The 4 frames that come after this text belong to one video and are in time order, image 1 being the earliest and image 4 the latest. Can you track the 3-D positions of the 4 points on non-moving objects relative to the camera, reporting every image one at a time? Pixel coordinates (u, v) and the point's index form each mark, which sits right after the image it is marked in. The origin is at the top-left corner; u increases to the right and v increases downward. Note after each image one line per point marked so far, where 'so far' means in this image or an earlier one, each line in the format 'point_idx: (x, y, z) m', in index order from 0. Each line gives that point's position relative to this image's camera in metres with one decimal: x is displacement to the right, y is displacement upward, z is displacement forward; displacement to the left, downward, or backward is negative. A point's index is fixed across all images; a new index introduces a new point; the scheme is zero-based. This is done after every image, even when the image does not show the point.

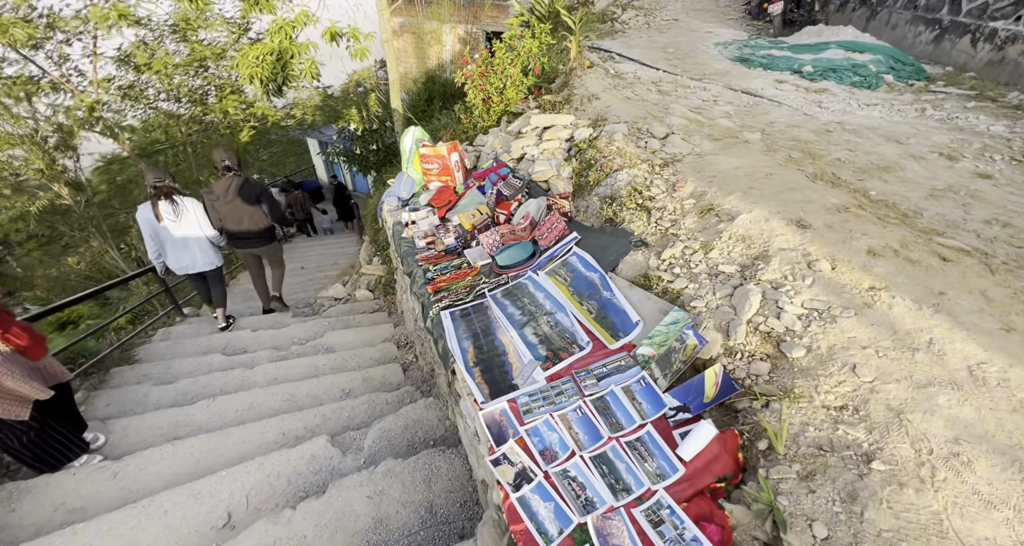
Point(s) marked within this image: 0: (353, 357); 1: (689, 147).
0: (-1.6, -0.9, +4.4) m
1: (+1.5, +1.0, +3.7) m
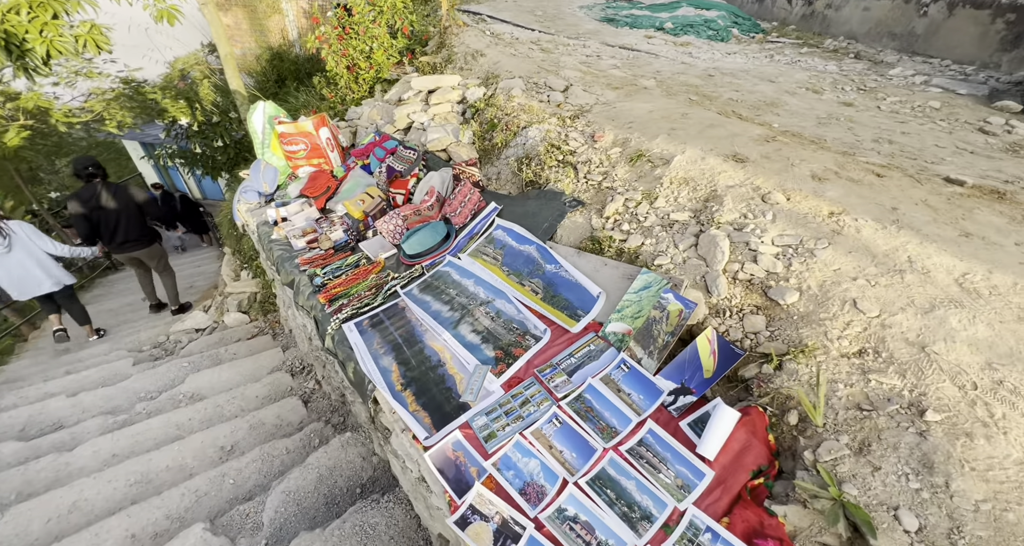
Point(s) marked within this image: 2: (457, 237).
0: (-2.2, -1.0, +3.5) m
1: (+0.6, +1.3, +3.4) m
2: (-0.3, +0.2, +2.7) m
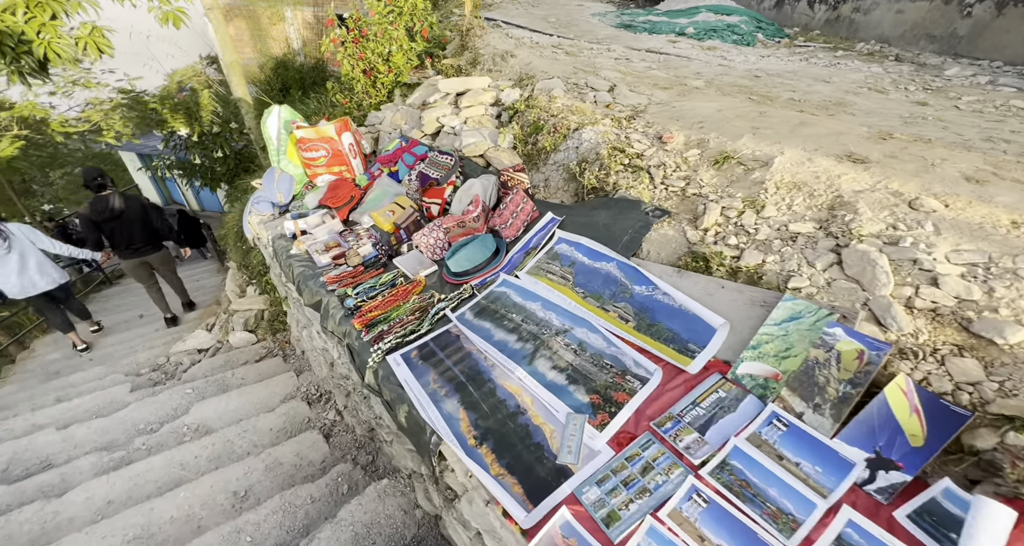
0: (-1.9, -1.1, +3.1) m
1: (+0.9, +1.2, +3.1) m
2: (0.0, +0.1, +2.4) m
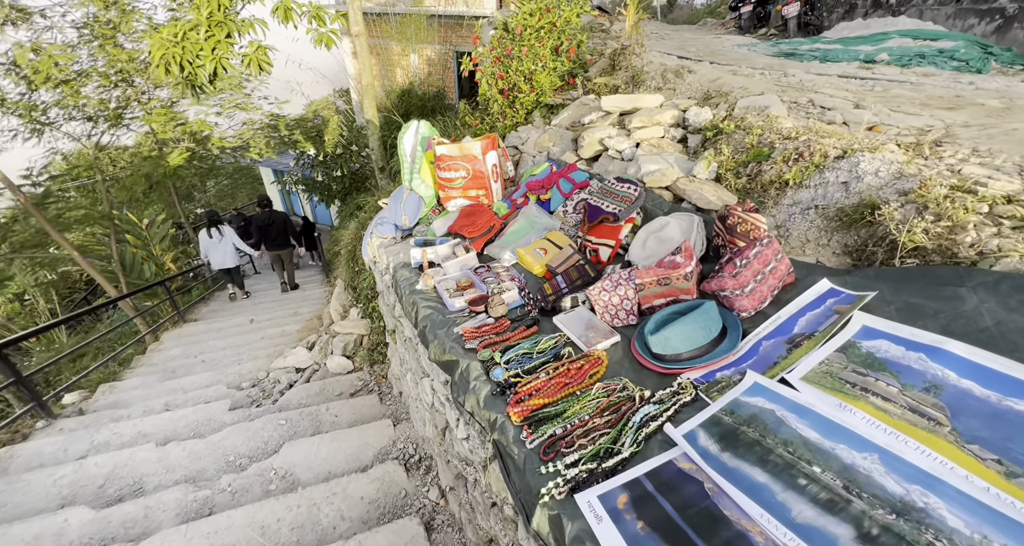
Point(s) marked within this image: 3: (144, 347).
0: (-1.0, -1.3, +2.5) m
1: (+2.0, +0.7, +2.1) m
2: (+0.8, -0.2, +1.5) m
3: (-5.3, -1.1, +6.3) m
